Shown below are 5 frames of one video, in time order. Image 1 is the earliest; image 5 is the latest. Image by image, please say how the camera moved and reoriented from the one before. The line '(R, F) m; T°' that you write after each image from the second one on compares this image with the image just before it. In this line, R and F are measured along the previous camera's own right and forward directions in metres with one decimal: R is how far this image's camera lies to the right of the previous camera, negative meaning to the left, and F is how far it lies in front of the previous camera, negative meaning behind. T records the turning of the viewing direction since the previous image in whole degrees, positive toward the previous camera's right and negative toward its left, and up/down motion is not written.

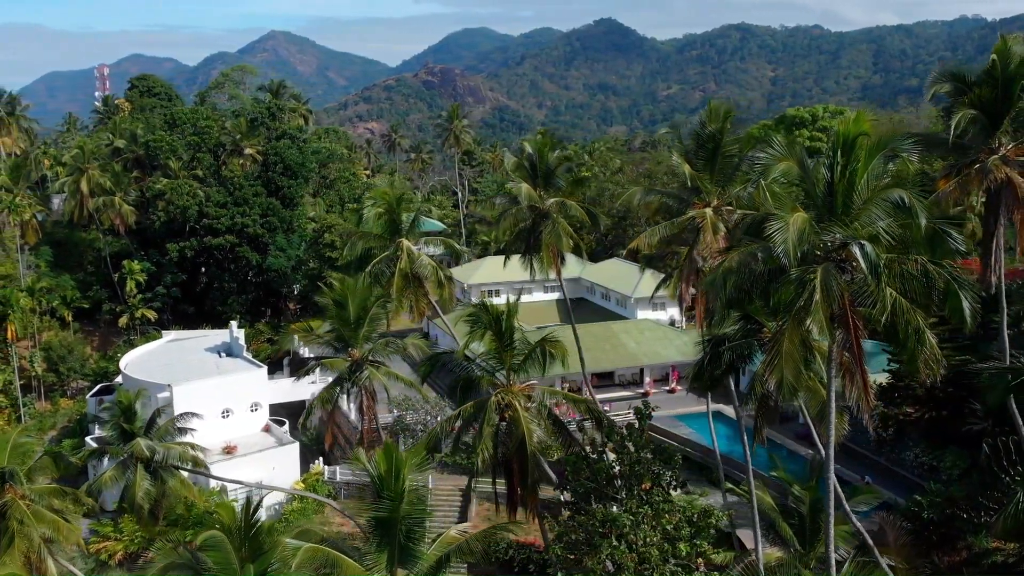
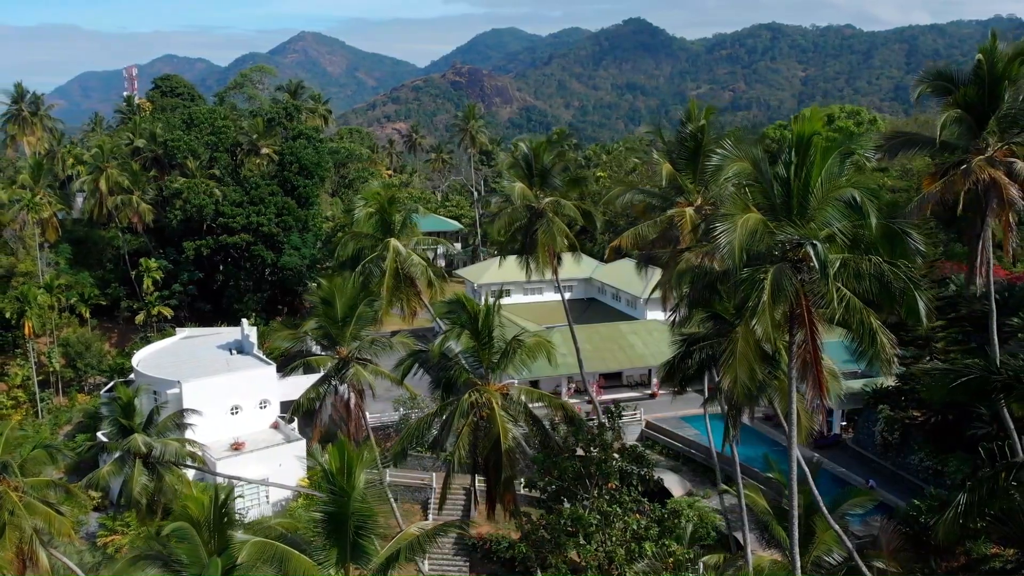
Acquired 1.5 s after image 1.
(+1.0, 0.0) m; -2°
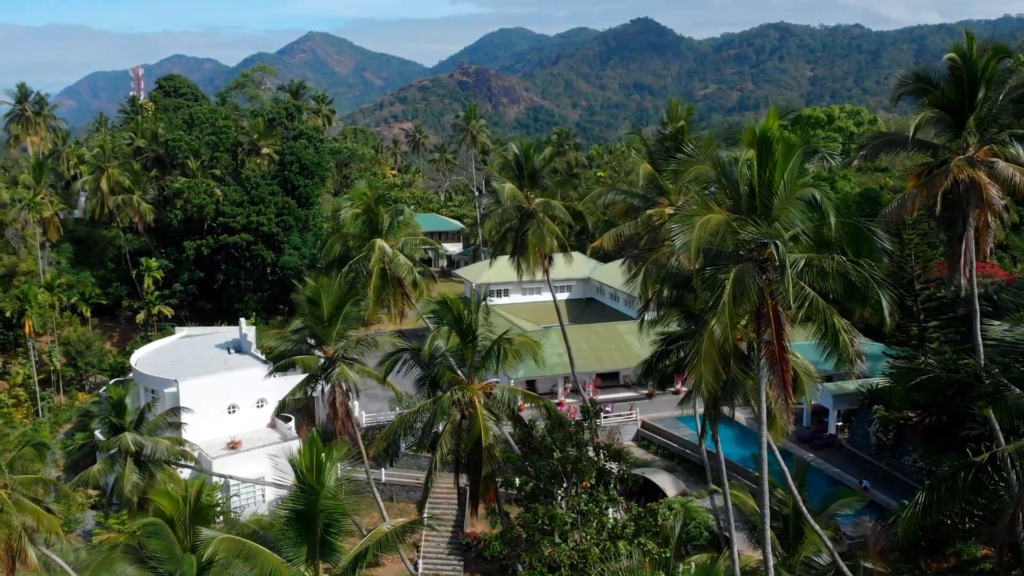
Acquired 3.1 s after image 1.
(+0.5, 0.0) m; -1°
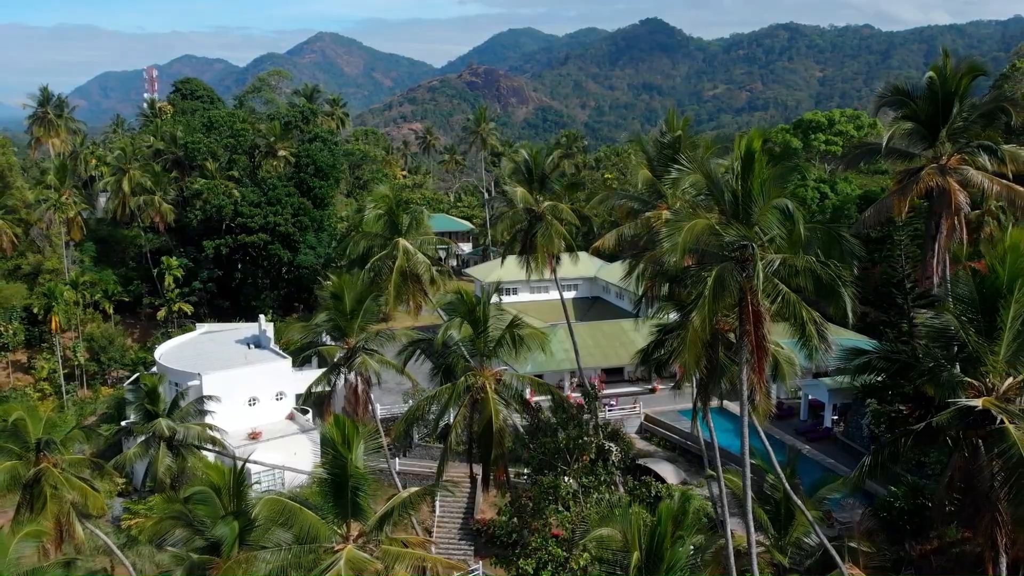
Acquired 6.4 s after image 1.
(0.0, -1.5) m; -1°
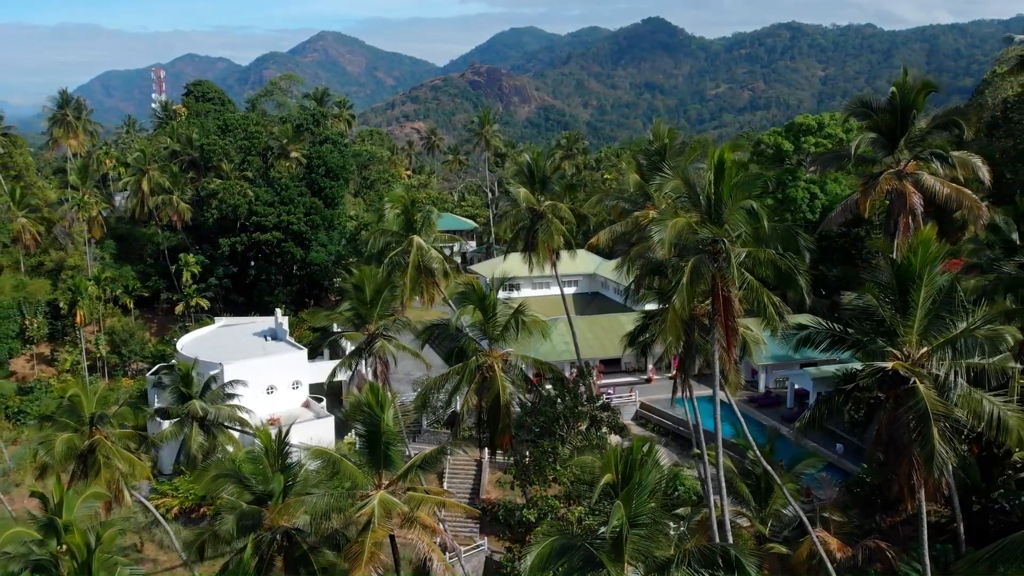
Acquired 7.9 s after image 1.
(-0.1, -2.3) m; 0°
